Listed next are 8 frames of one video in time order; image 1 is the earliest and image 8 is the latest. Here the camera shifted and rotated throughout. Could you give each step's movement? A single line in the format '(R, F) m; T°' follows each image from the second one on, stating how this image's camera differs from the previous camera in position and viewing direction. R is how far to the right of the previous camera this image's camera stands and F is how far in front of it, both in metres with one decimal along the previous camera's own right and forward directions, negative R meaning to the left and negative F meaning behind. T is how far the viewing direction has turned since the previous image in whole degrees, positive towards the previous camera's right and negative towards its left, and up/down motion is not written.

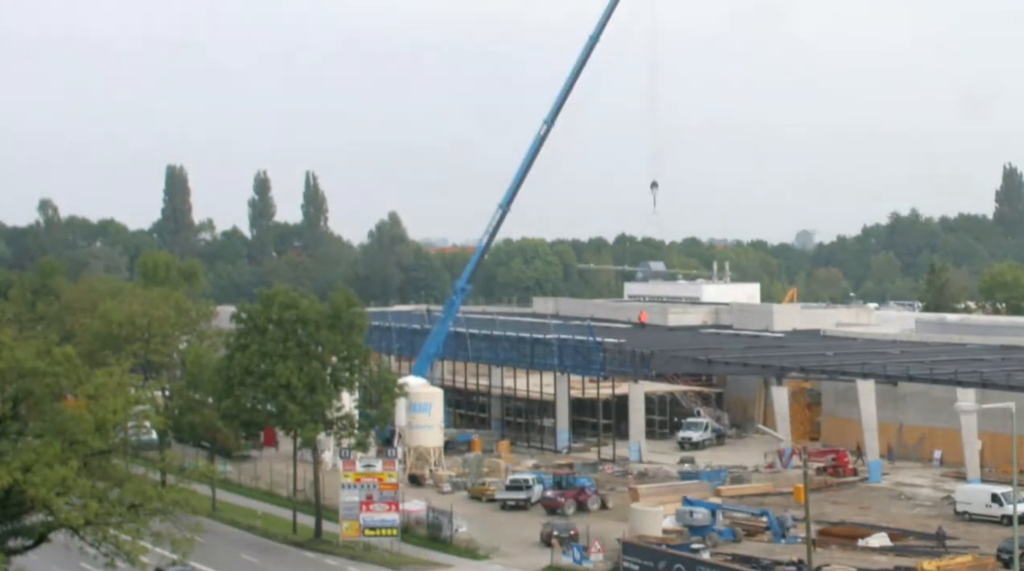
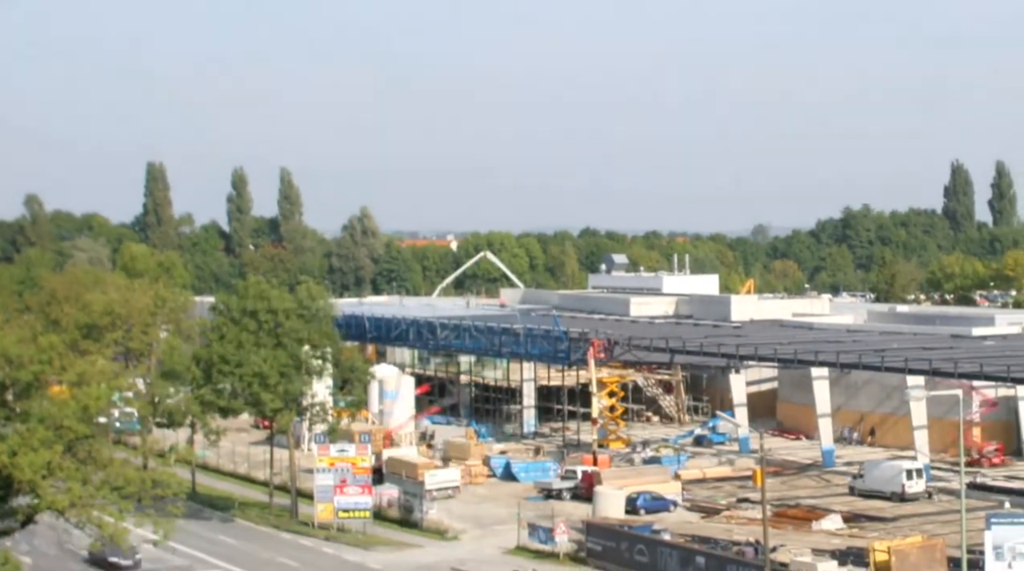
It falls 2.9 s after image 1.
(+0.8, -2.4) m; 0°
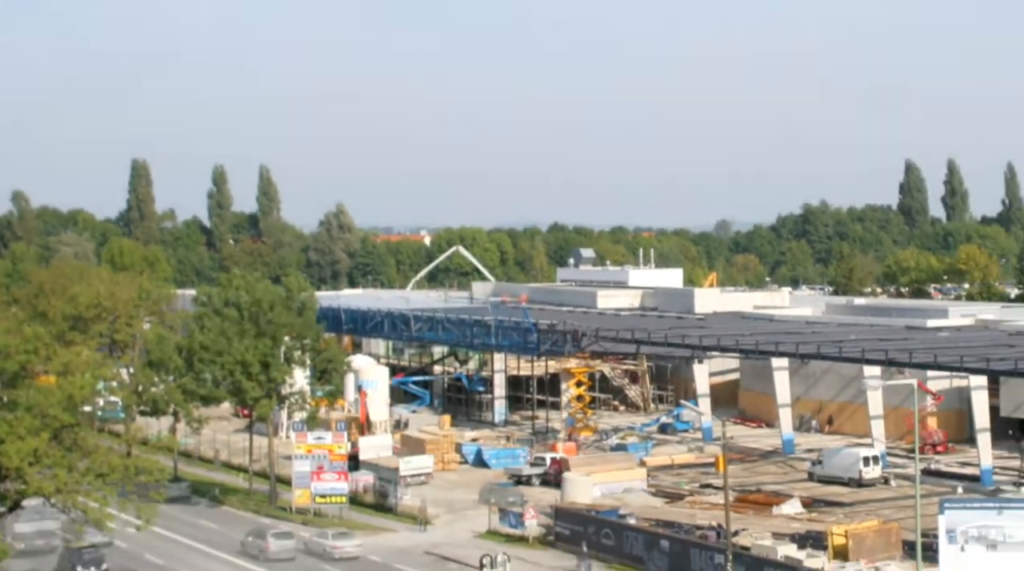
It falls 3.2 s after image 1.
(+0.2, -2.2) m; +1°
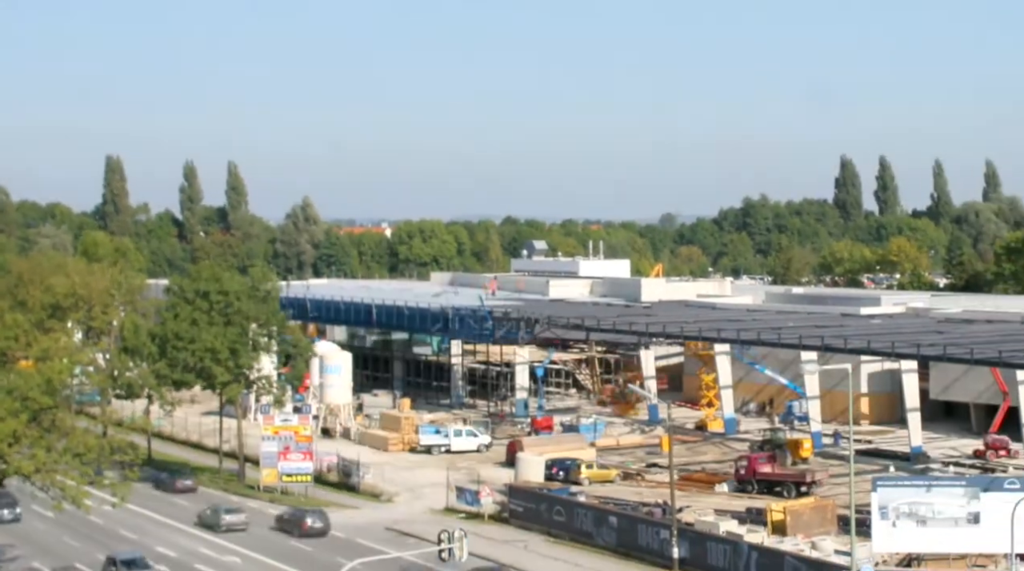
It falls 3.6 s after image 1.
(+0.6, -3.5) m; +1°
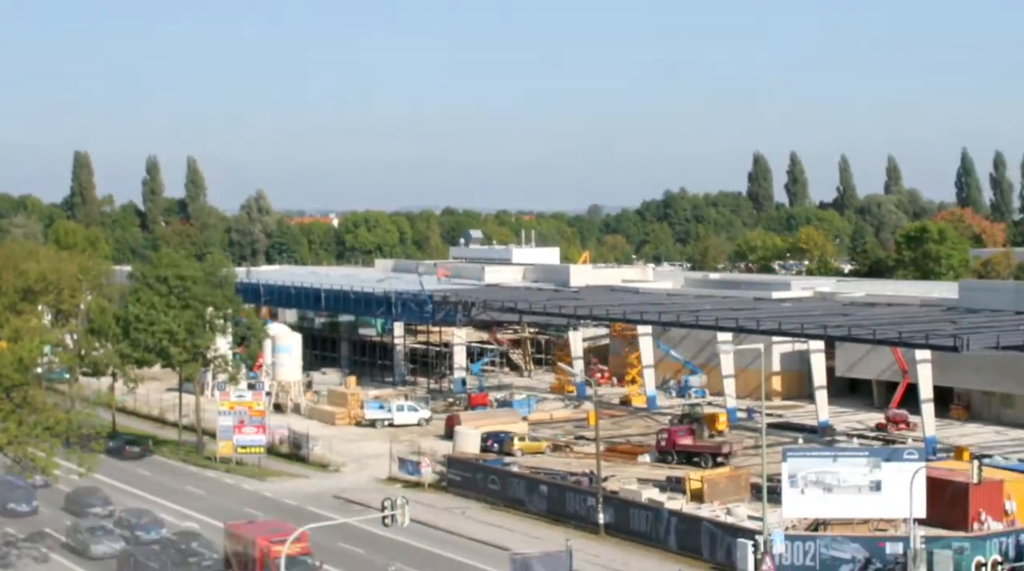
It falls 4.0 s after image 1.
(+0.8, -5.4) m; +1°
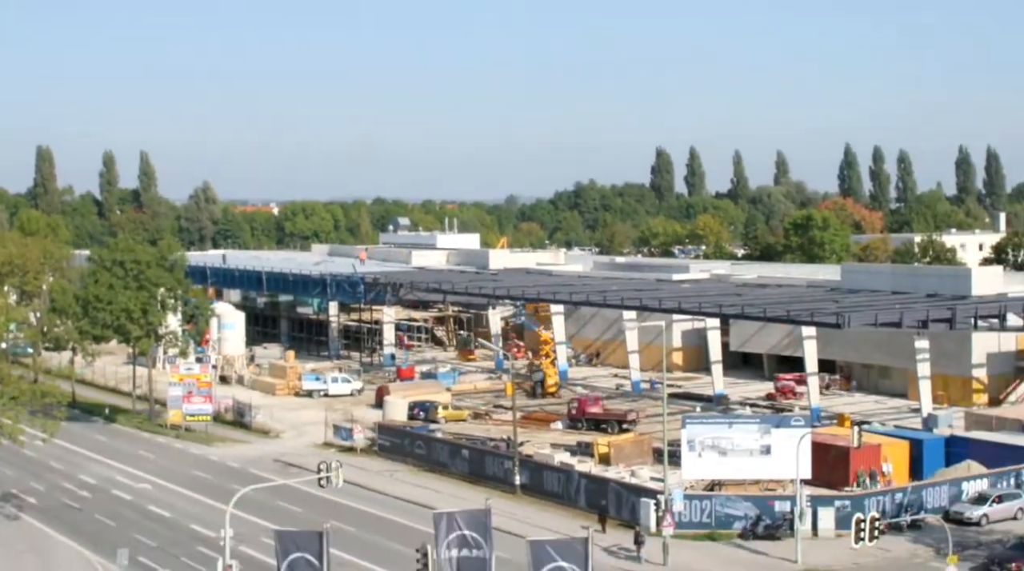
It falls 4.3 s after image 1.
(+1.2, -7.4) m; +2°
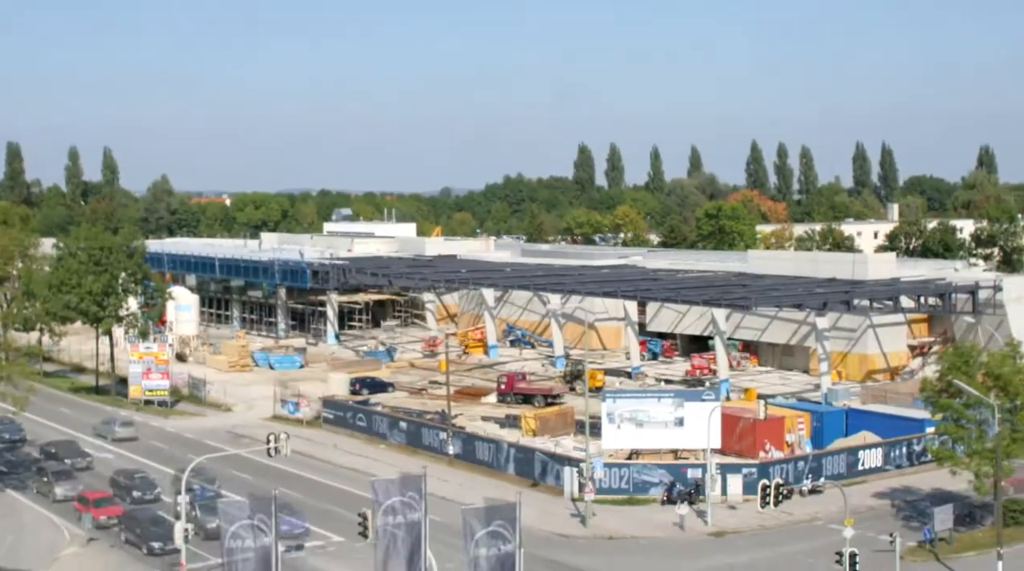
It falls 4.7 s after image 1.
(+0.9, -7.0) m; +2°
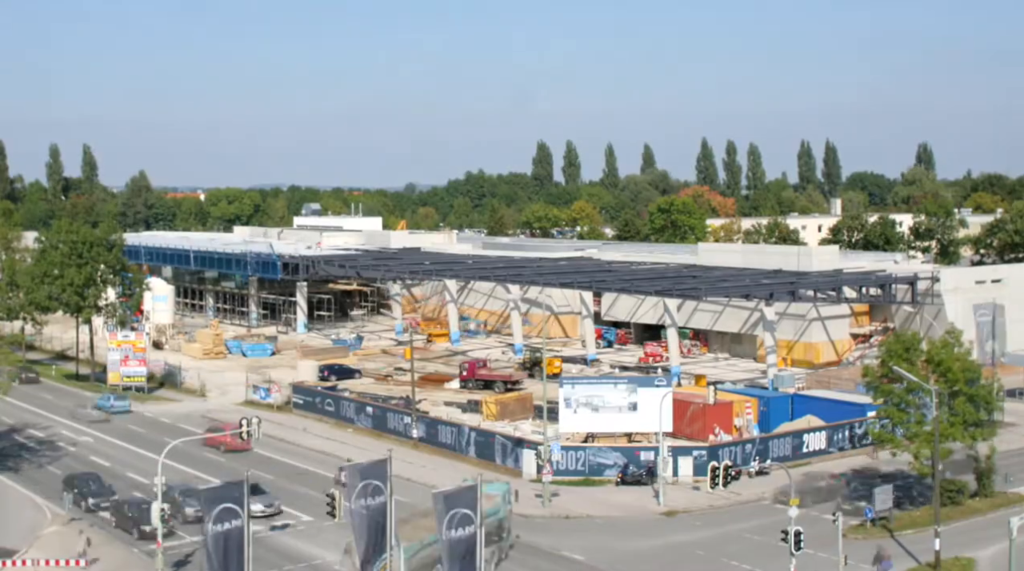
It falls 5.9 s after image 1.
(+0.2, -4.3) m; +1°
